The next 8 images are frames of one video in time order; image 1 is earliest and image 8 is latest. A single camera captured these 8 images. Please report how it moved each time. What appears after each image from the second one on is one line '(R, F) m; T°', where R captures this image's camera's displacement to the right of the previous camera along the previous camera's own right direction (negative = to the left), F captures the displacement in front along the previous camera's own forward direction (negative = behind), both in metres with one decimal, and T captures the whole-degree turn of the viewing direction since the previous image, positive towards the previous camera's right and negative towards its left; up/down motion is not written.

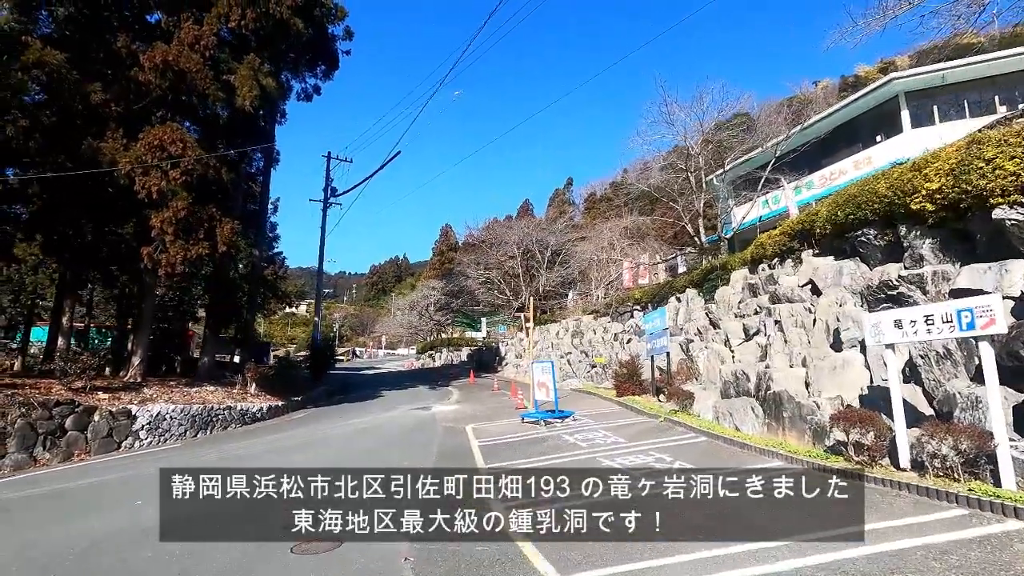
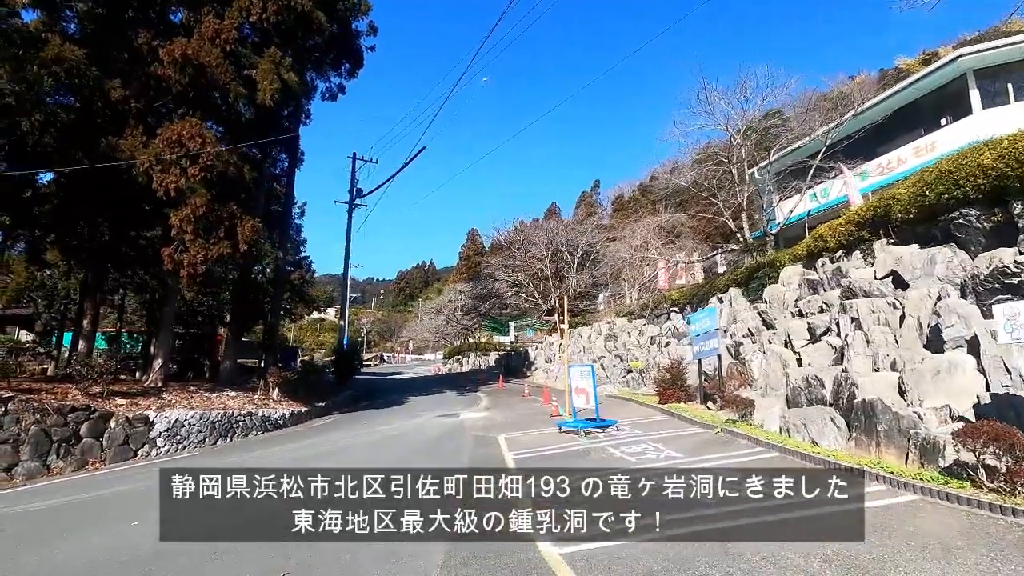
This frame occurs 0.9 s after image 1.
(-0.2, +1.1) m; -3°
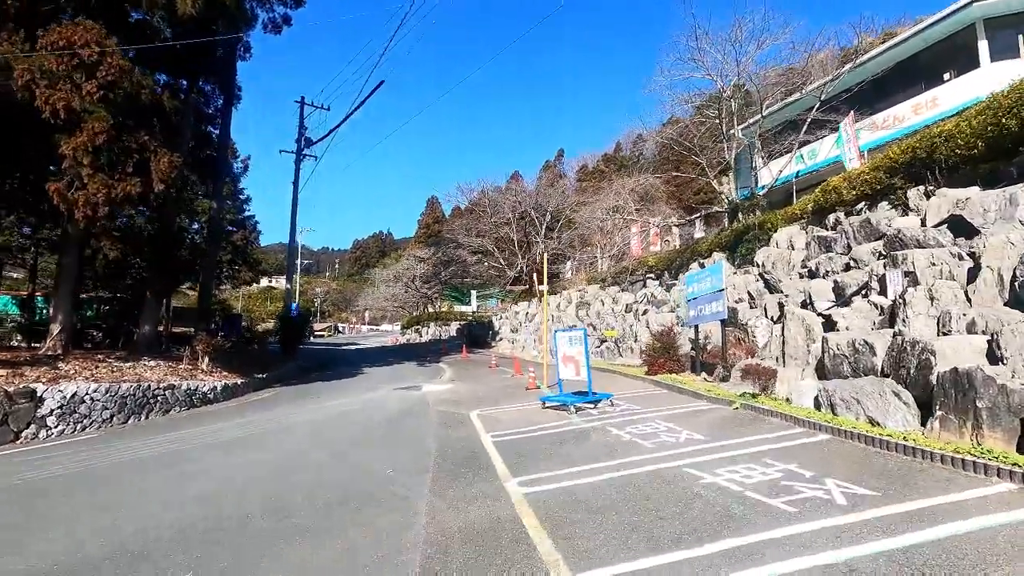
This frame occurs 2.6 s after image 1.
(-0.4, +2.2) m; +4°
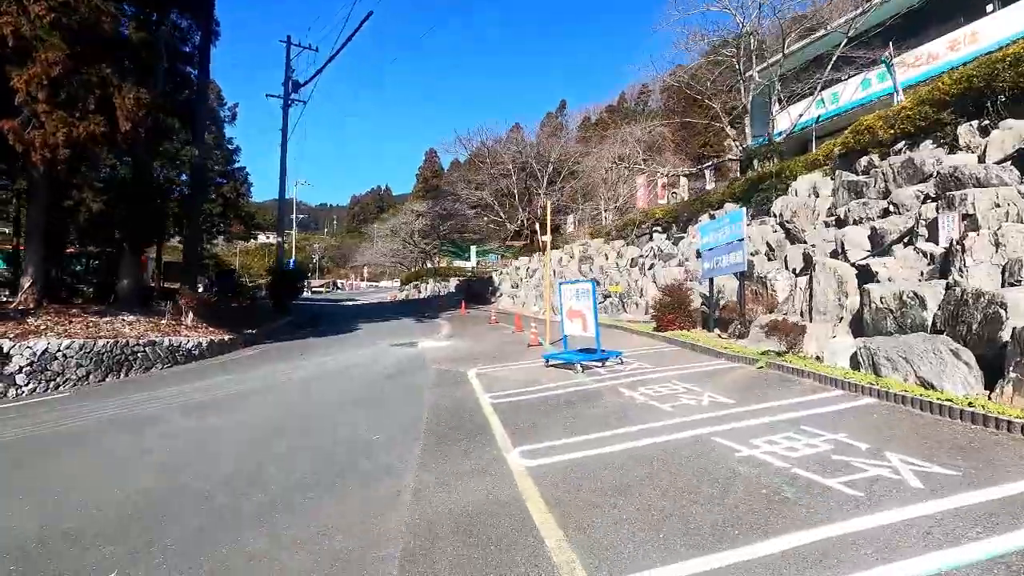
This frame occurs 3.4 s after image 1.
(0.0, +1.0) m; 0°
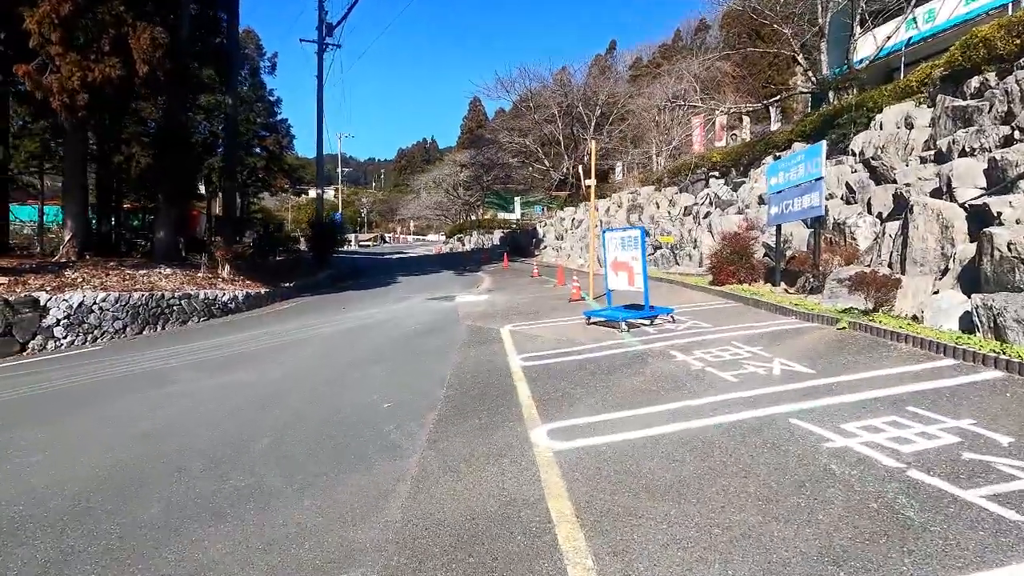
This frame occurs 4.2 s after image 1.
(+0.2, +1.0) m; -5°
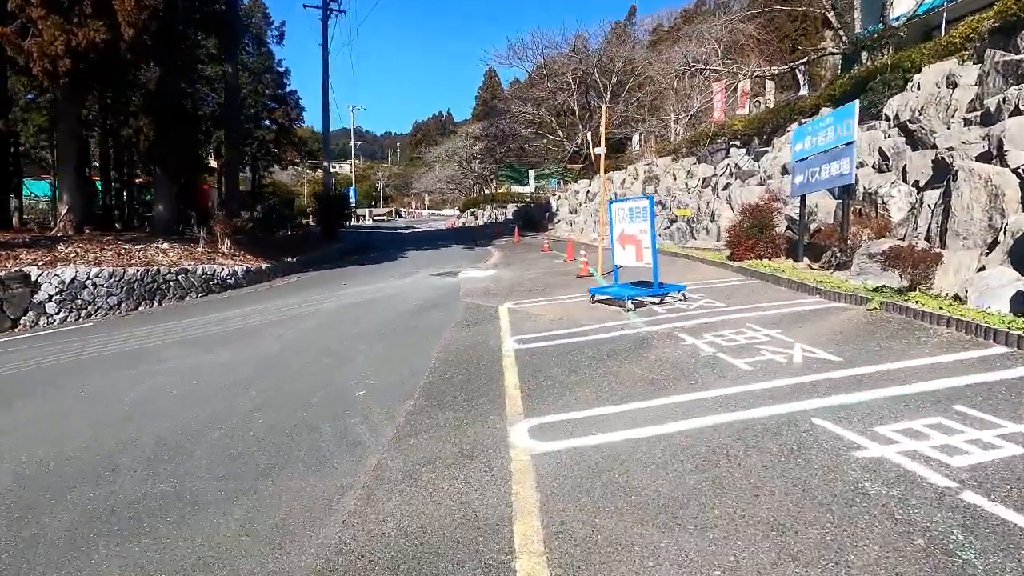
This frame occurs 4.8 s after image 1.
(+0.3, +0.6) m; -2°
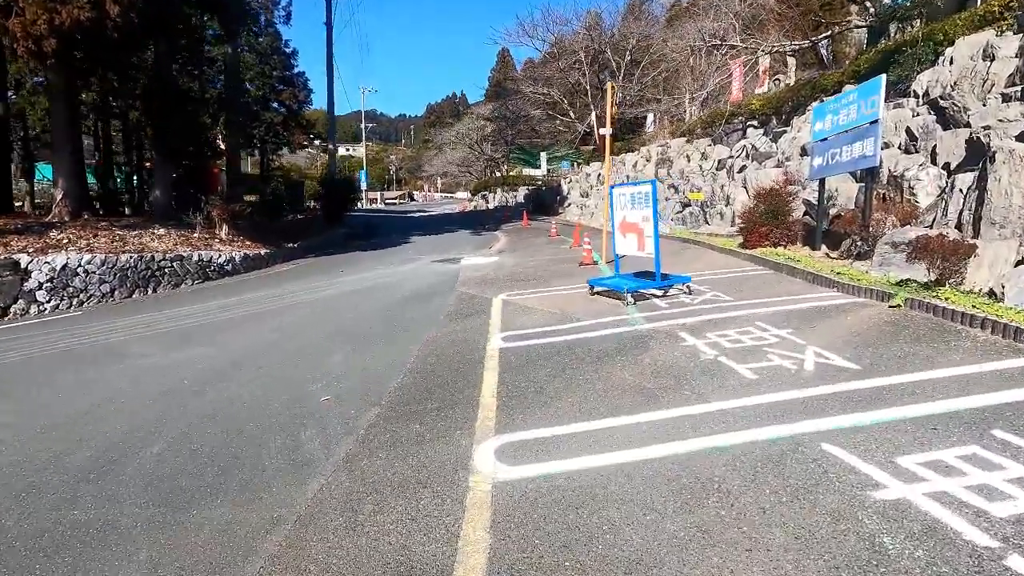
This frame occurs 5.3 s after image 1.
(+0.3, +0.5) m; -2°
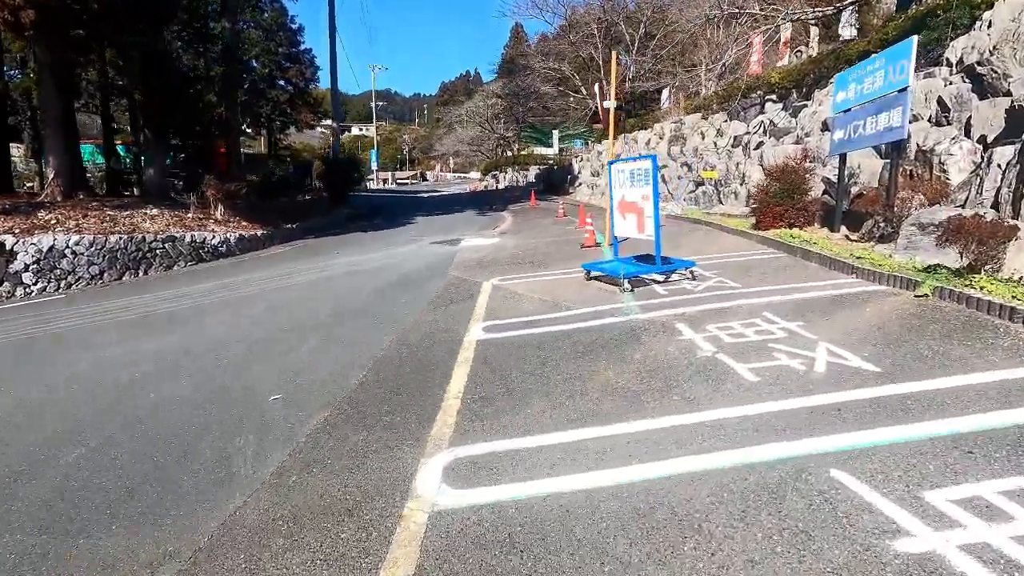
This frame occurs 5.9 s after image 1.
(+0.3, +0.5) m; -2°
